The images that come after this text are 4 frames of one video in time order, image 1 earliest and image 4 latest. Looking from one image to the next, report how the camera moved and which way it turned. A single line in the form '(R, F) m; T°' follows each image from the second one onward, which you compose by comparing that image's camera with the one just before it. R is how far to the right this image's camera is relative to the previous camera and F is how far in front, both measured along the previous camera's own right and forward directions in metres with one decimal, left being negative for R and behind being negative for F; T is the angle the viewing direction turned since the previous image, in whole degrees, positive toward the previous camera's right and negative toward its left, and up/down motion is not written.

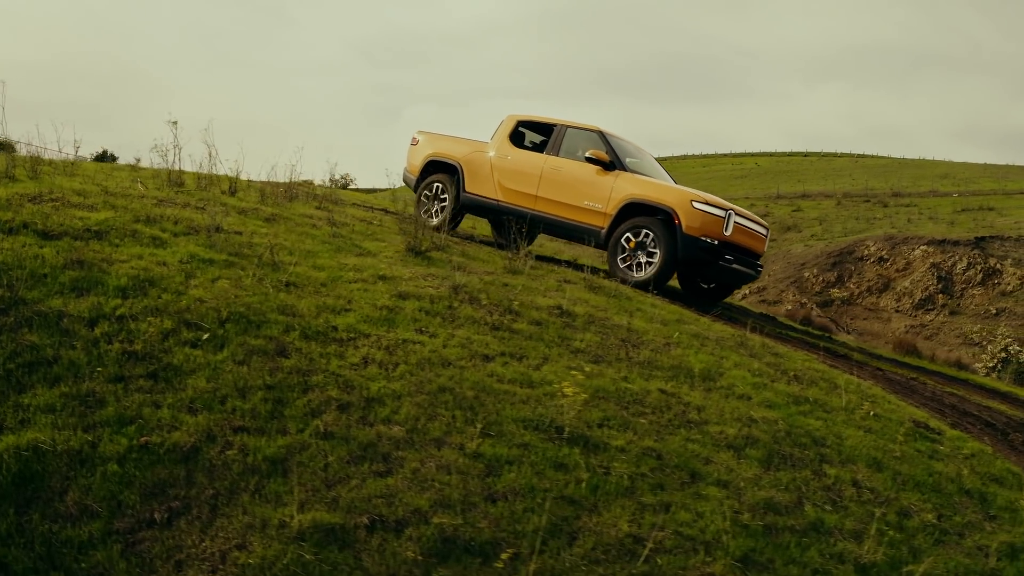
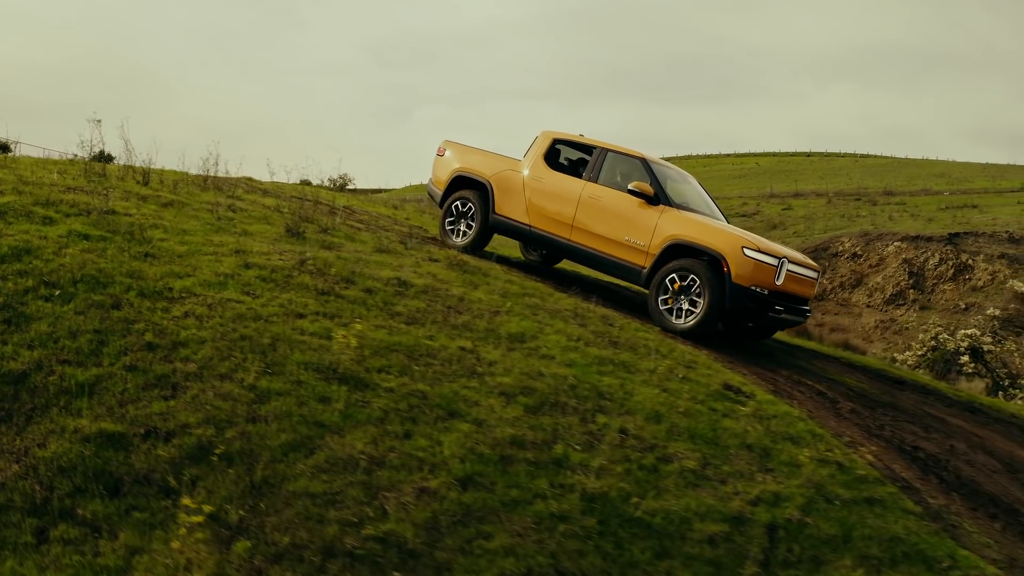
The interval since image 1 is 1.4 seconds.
(+2.1, -0.5) m; -3°
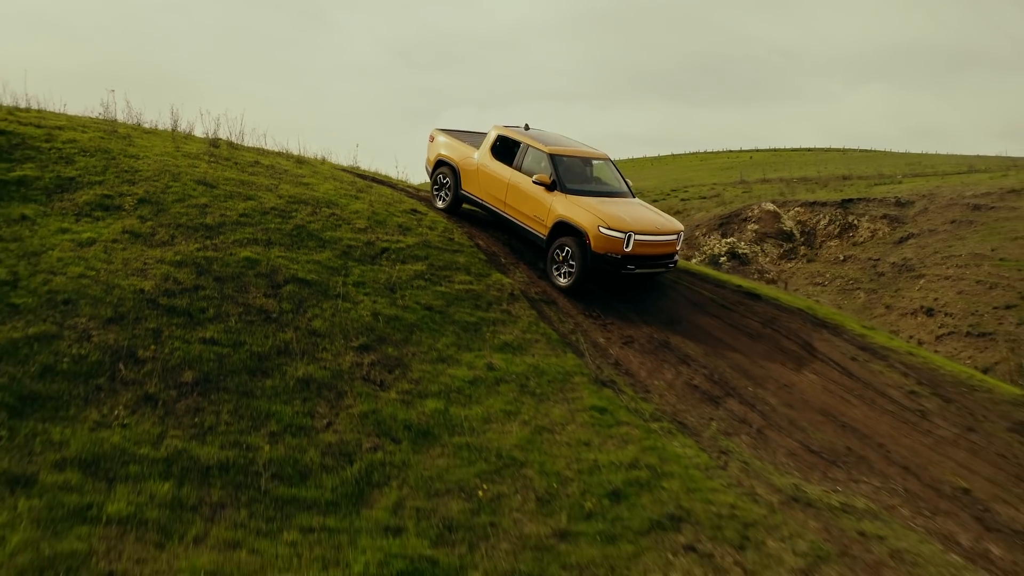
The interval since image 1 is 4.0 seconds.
(+5.7, -4.6) m; -6°
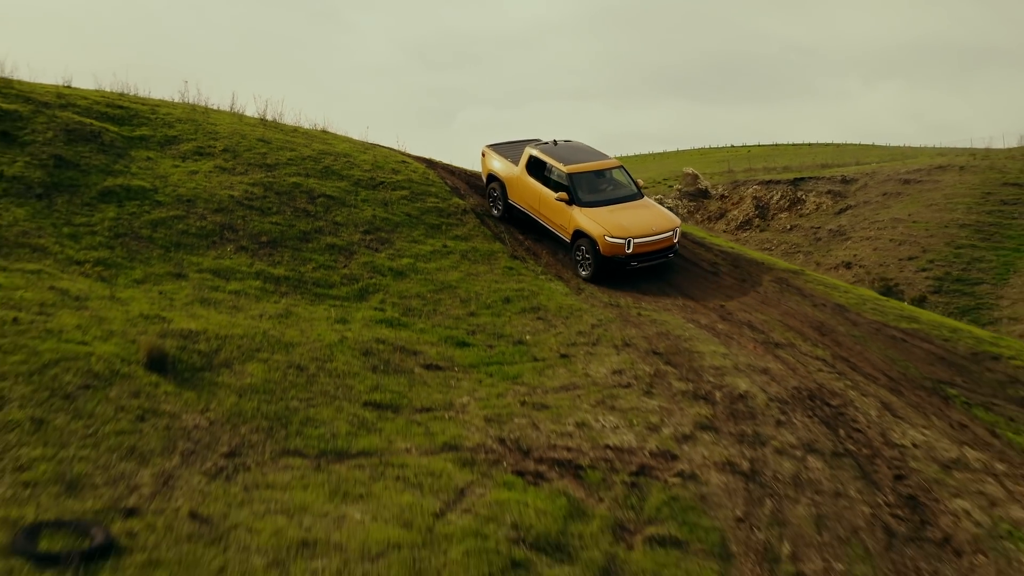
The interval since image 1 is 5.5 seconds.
(+1.9, -4.4) m; -2°
